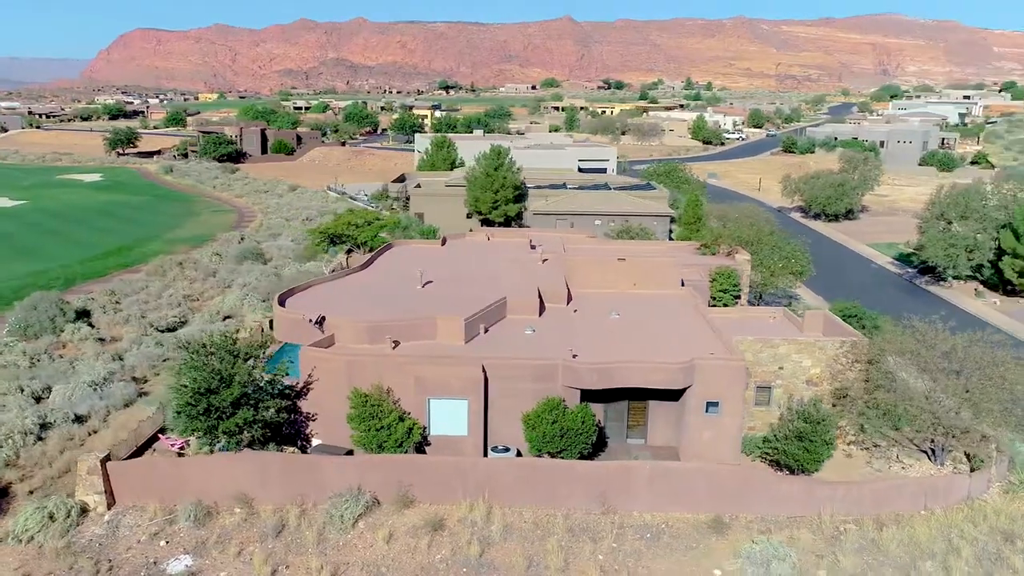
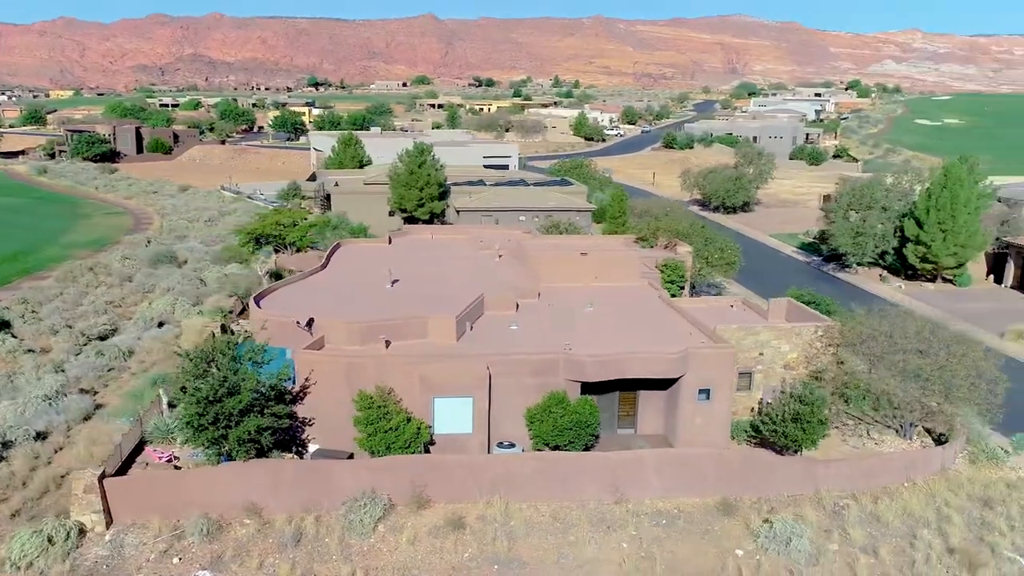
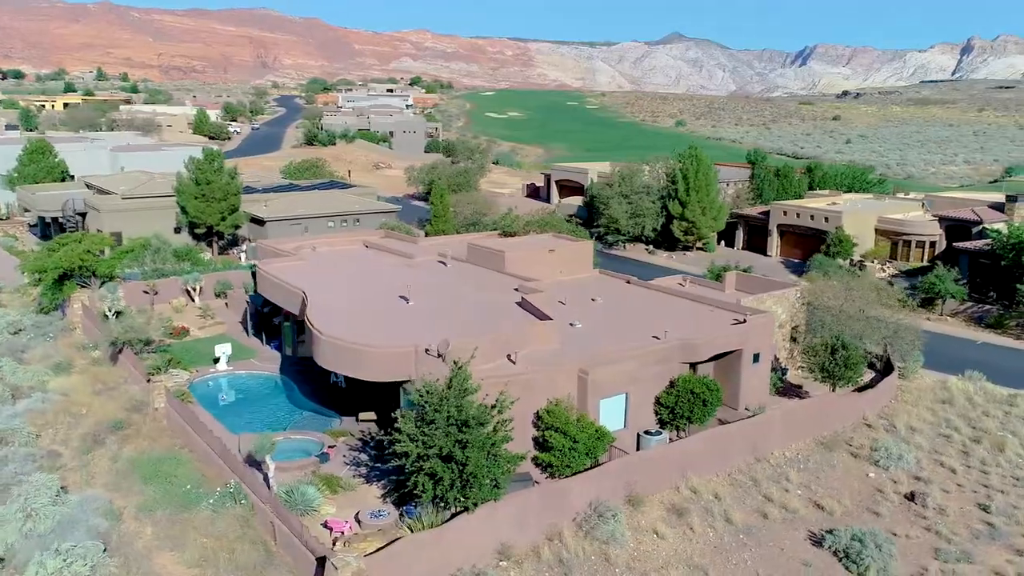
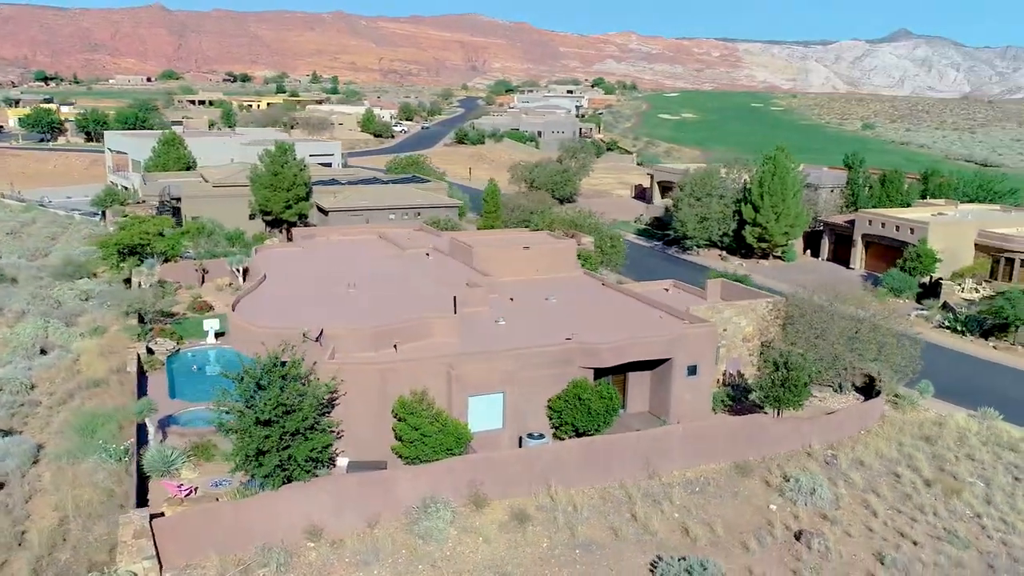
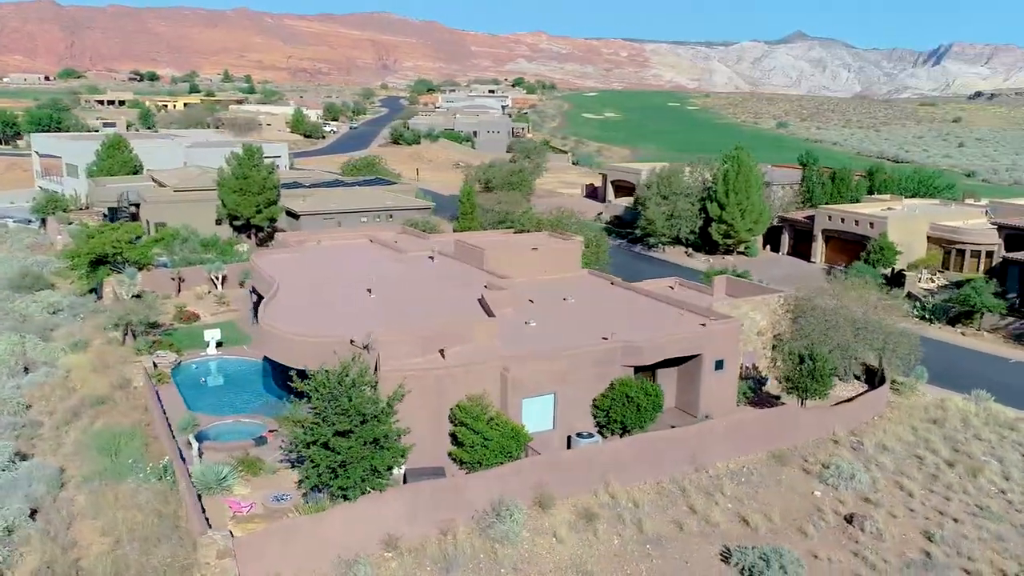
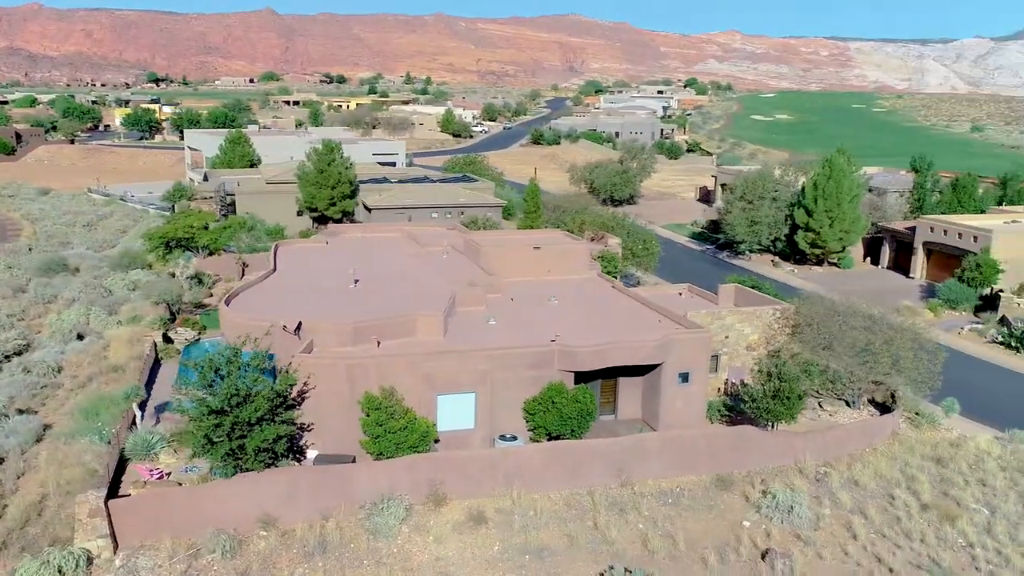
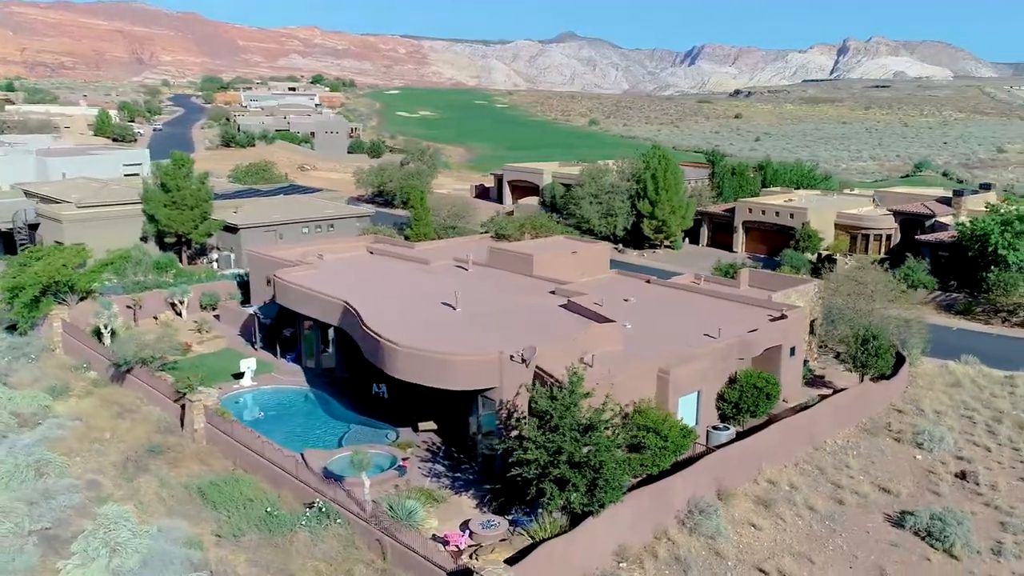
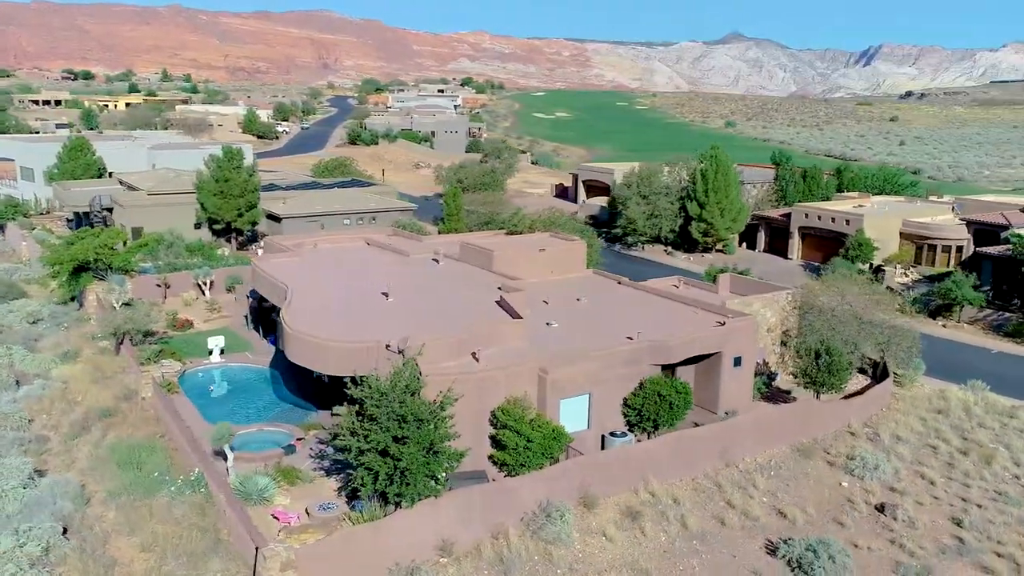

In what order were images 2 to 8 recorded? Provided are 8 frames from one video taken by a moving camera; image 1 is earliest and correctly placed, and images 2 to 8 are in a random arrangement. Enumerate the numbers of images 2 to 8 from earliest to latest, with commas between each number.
2, 6, 4, 5, 8, 3, 7
